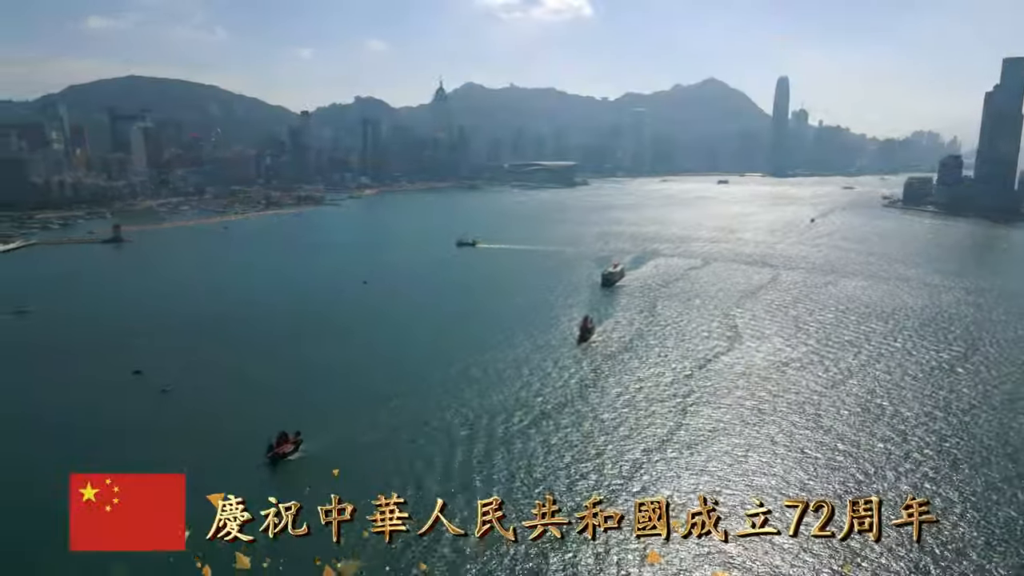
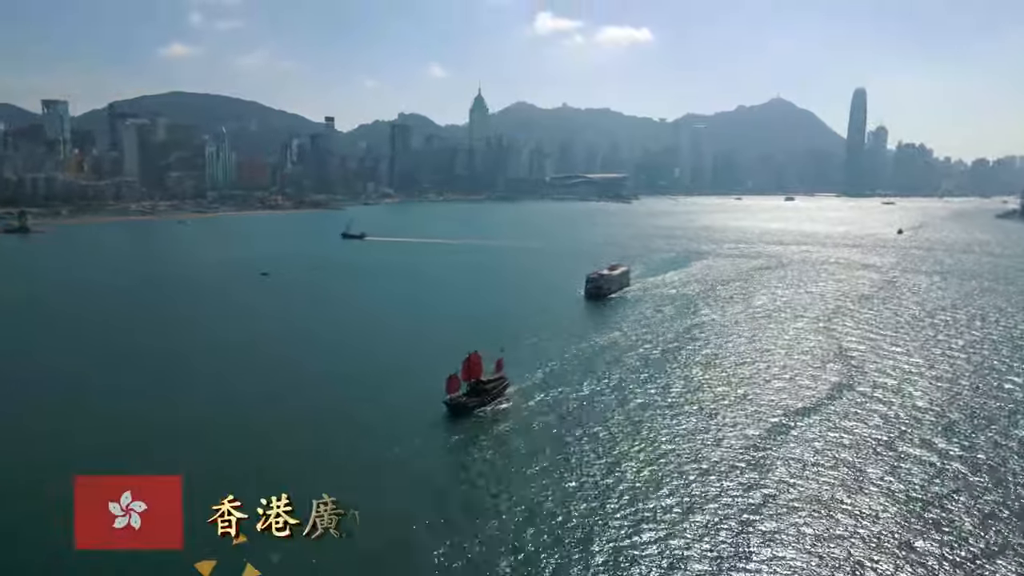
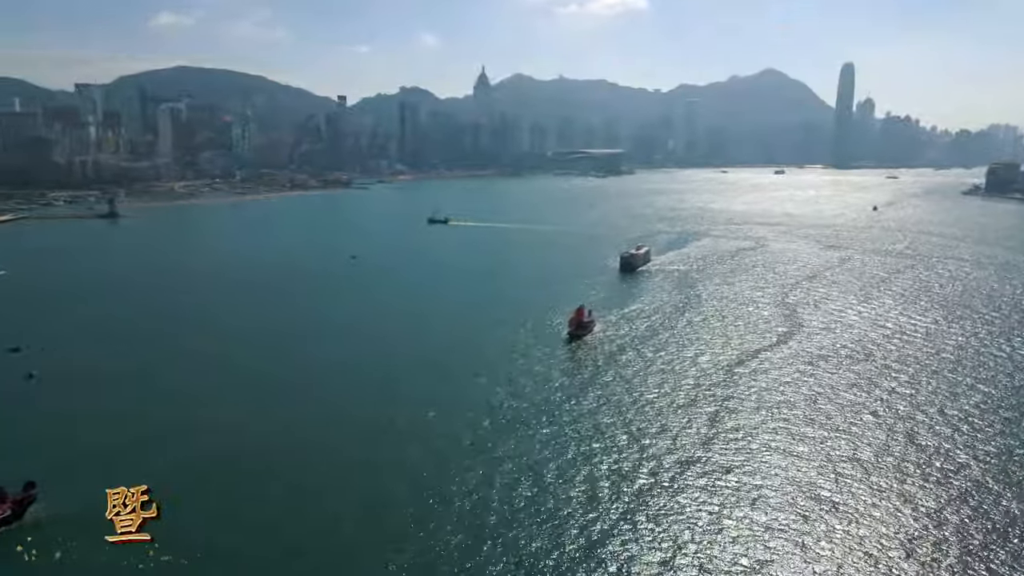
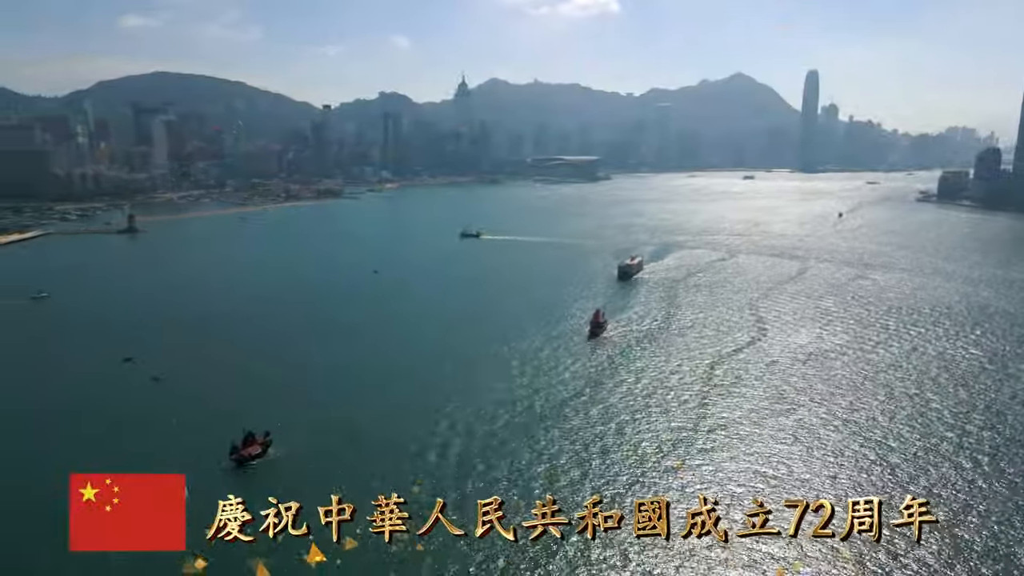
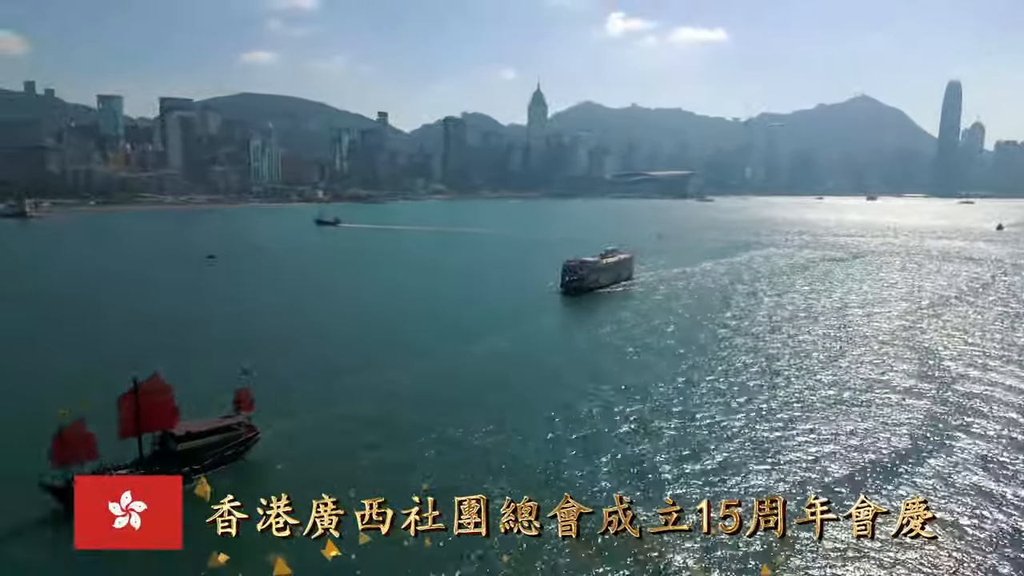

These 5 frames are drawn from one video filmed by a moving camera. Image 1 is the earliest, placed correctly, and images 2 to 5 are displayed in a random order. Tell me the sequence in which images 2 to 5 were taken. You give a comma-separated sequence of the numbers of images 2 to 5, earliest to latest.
4, 3, 2, 5
